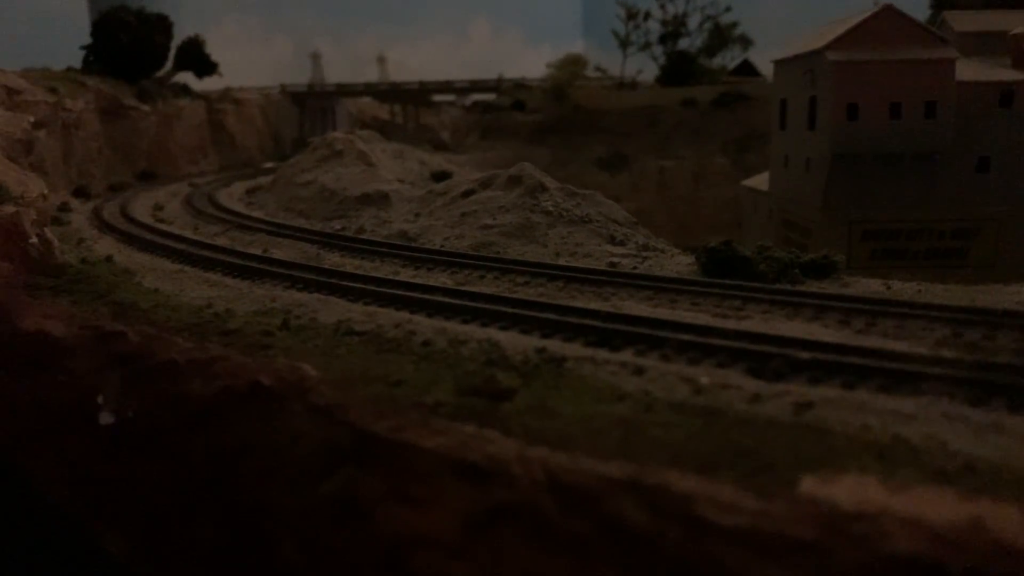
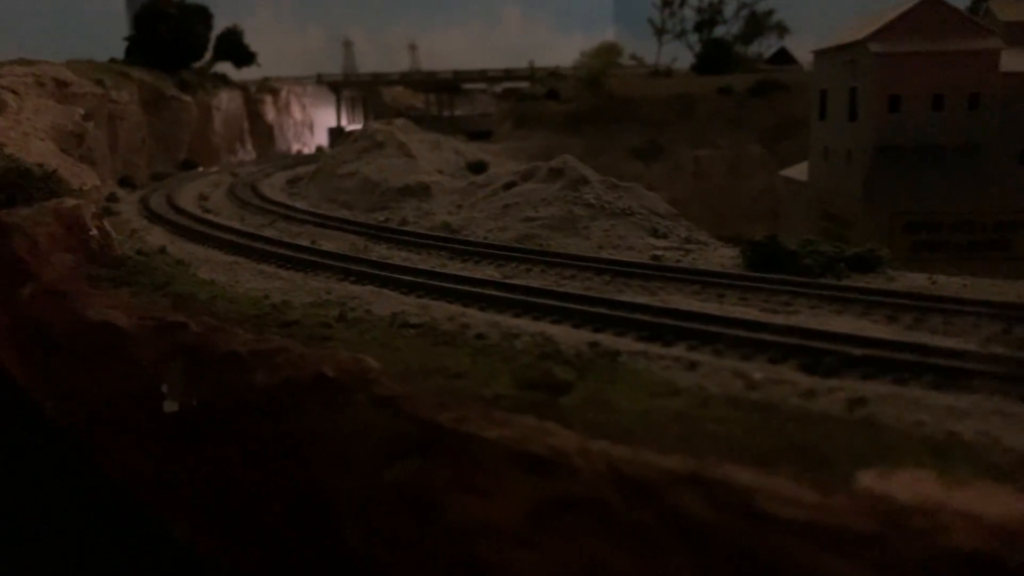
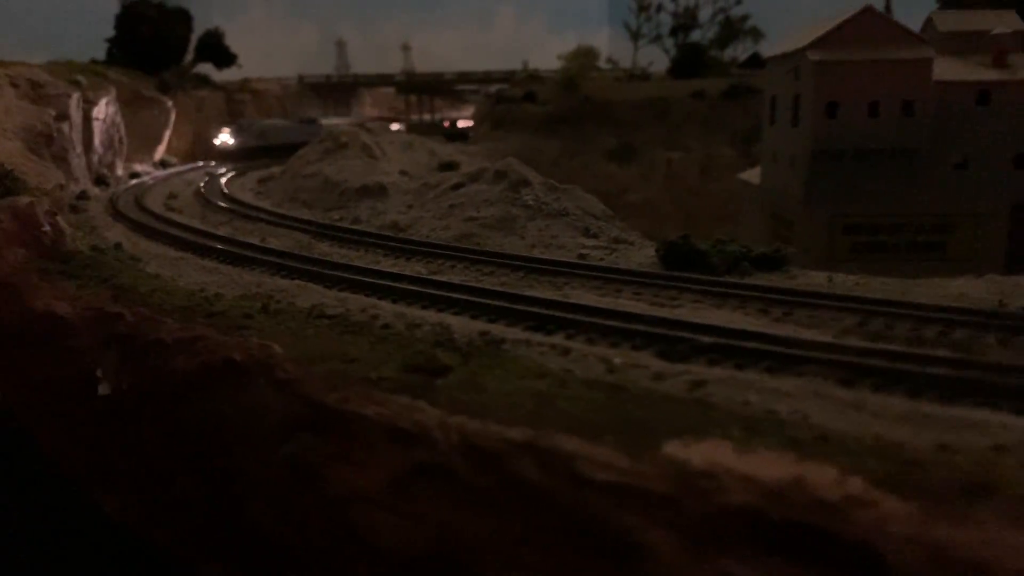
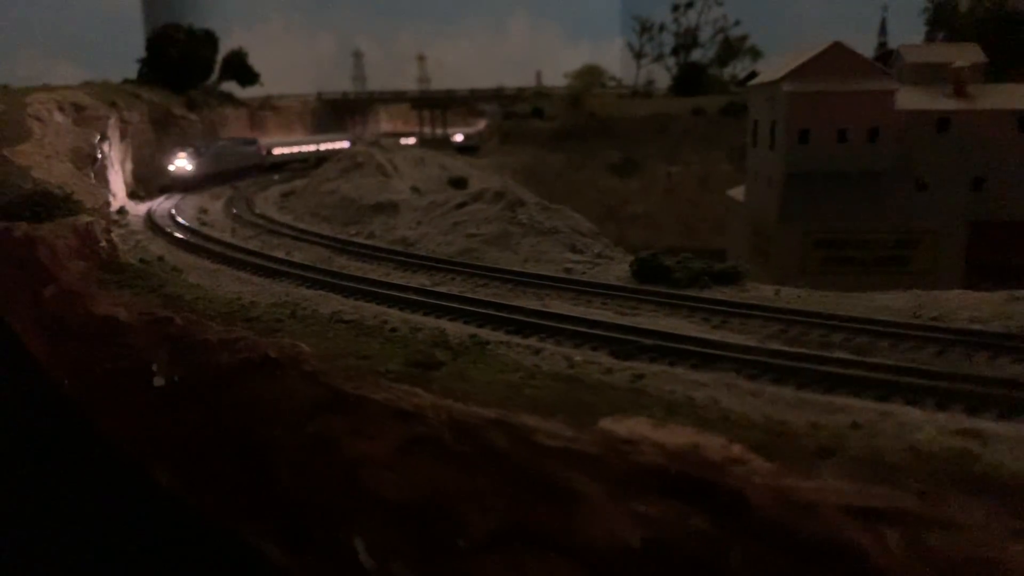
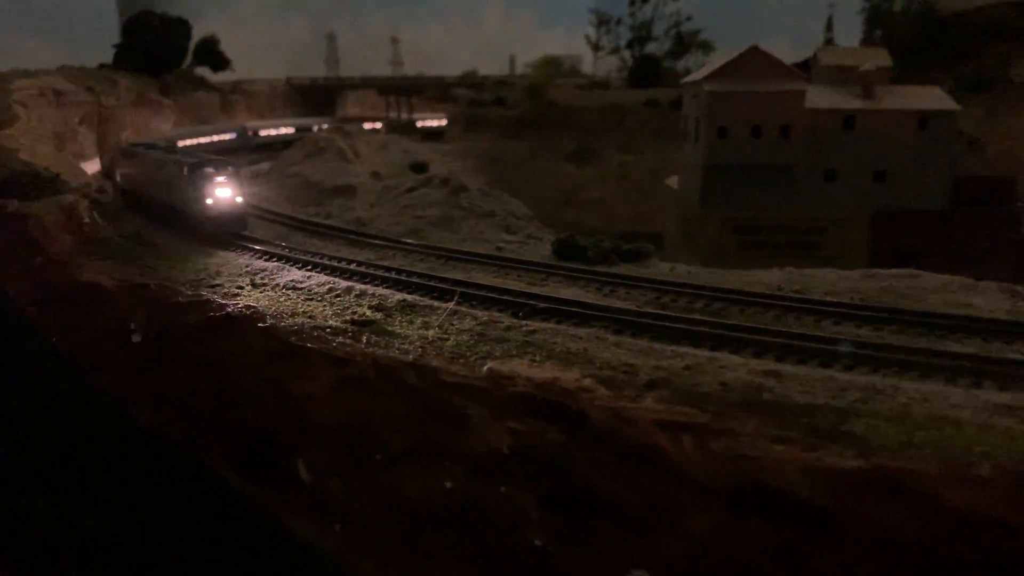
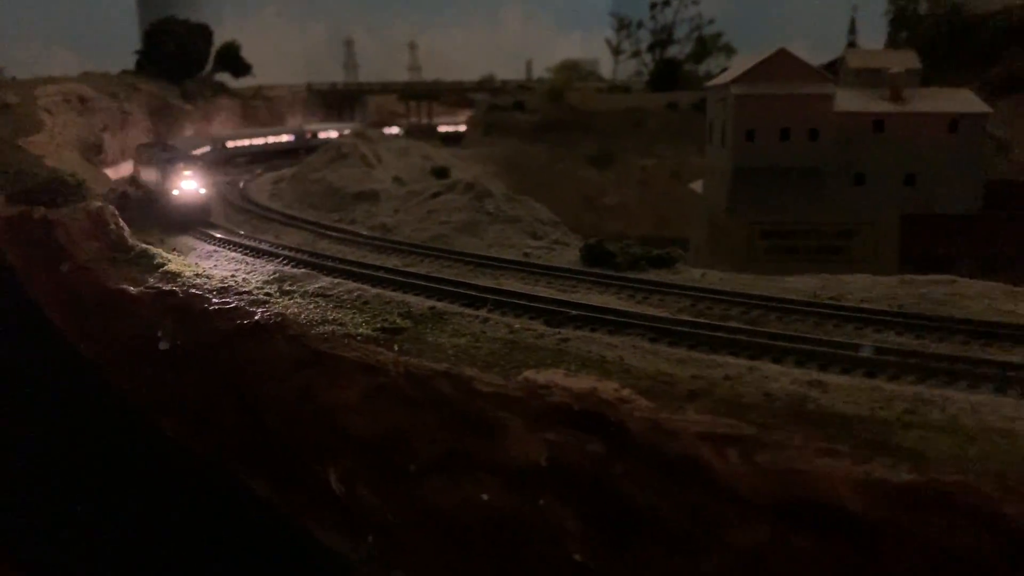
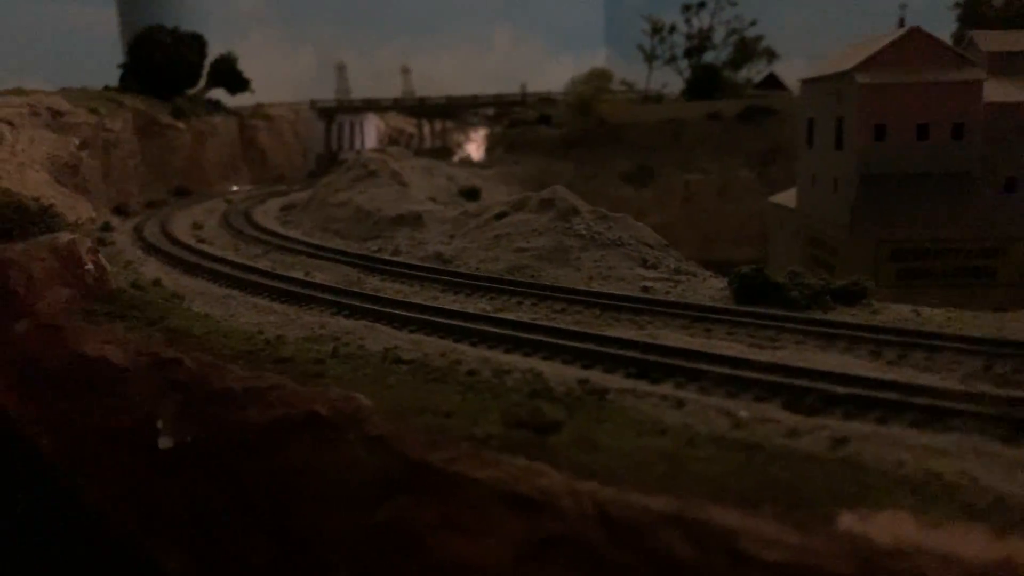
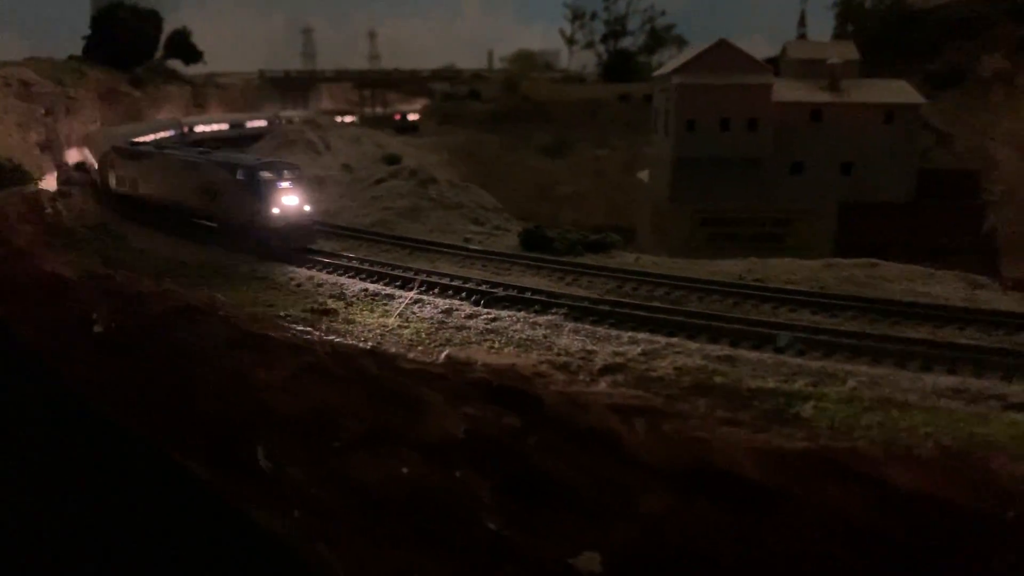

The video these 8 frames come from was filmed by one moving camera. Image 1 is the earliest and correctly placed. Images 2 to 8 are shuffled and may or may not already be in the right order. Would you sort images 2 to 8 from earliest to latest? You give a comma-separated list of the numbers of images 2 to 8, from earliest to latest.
7, 2, 3, 4, 6, 5, 8
